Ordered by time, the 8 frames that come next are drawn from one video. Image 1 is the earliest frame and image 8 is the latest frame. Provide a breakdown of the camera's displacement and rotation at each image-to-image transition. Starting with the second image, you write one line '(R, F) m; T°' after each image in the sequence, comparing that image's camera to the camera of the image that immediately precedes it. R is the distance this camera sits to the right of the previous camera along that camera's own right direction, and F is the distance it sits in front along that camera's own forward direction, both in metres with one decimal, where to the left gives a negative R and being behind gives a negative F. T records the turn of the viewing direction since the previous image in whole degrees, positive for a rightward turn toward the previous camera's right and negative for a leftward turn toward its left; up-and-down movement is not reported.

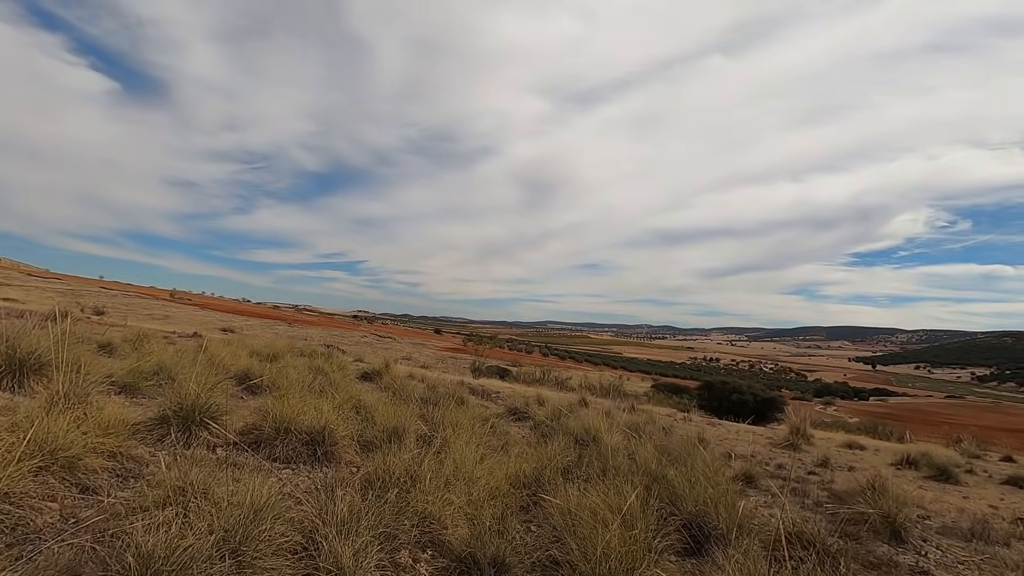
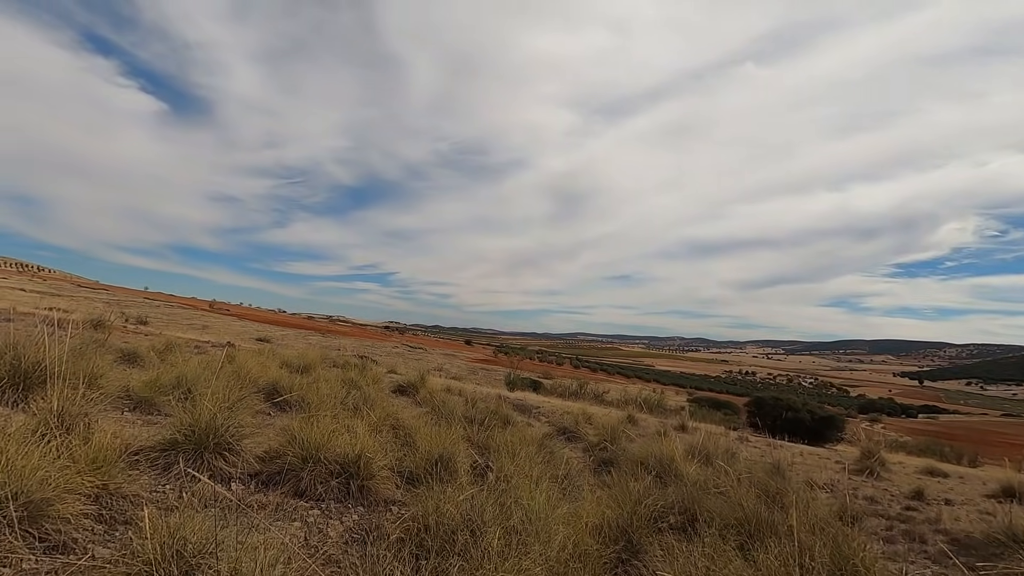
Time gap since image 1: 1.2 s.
(-0.3, +0.8) m; -3°
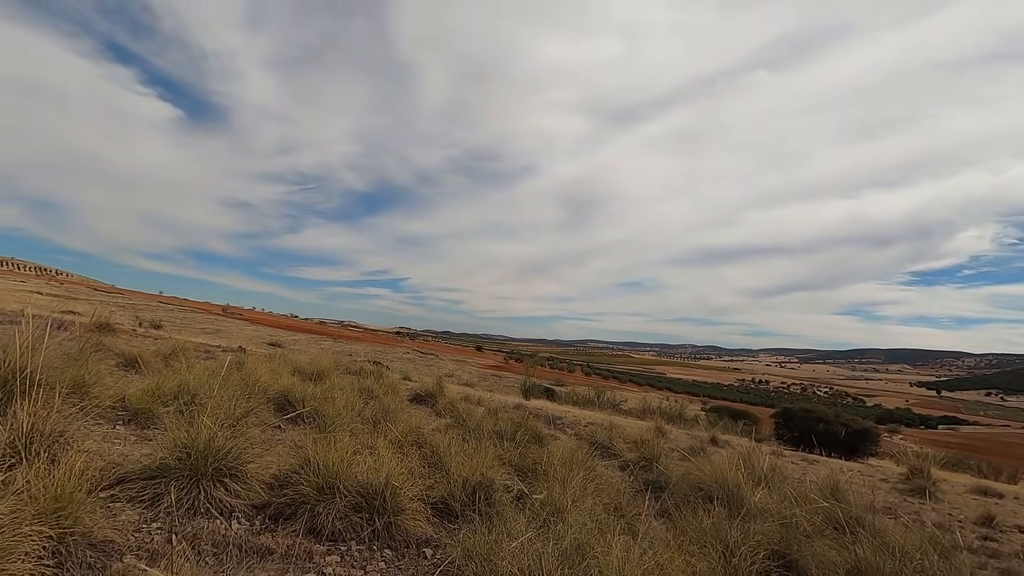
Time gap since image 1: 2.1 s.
(-0.3, +0.6) m; -1°
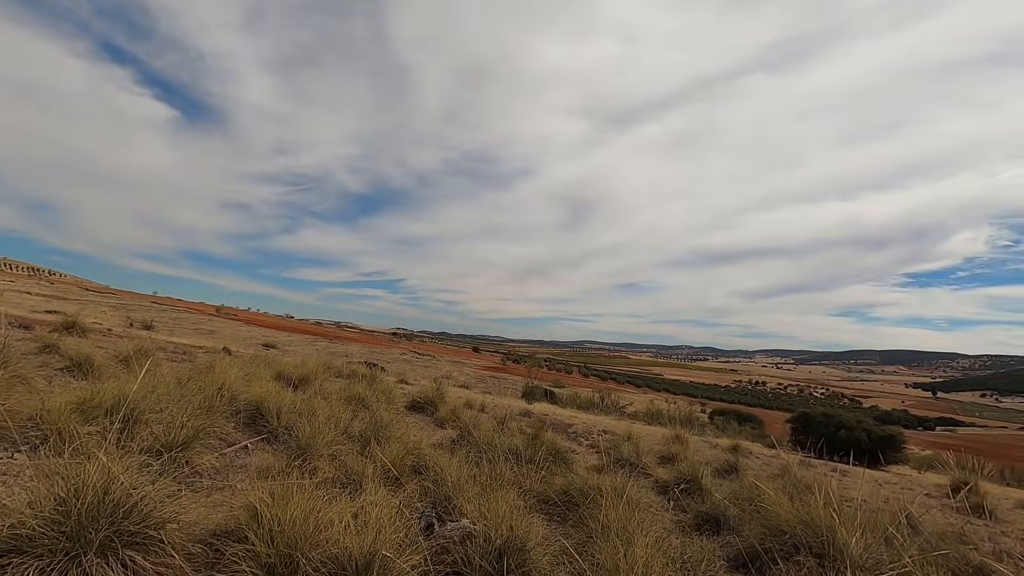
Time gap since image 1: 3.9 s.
(-0.2, +1.1) m; 0°
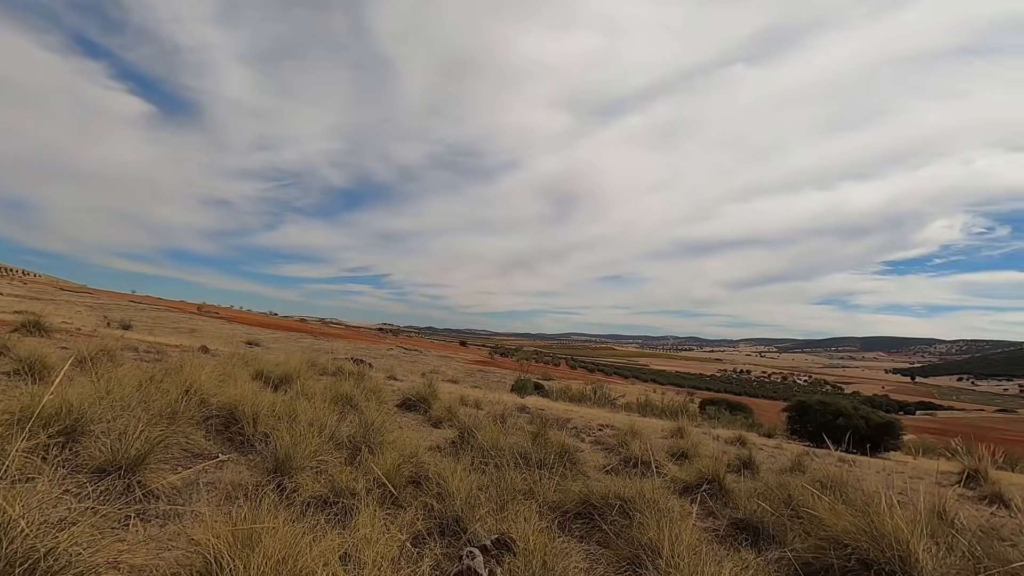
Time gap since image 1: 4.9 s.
(-0.2, +0.6) m; +2°
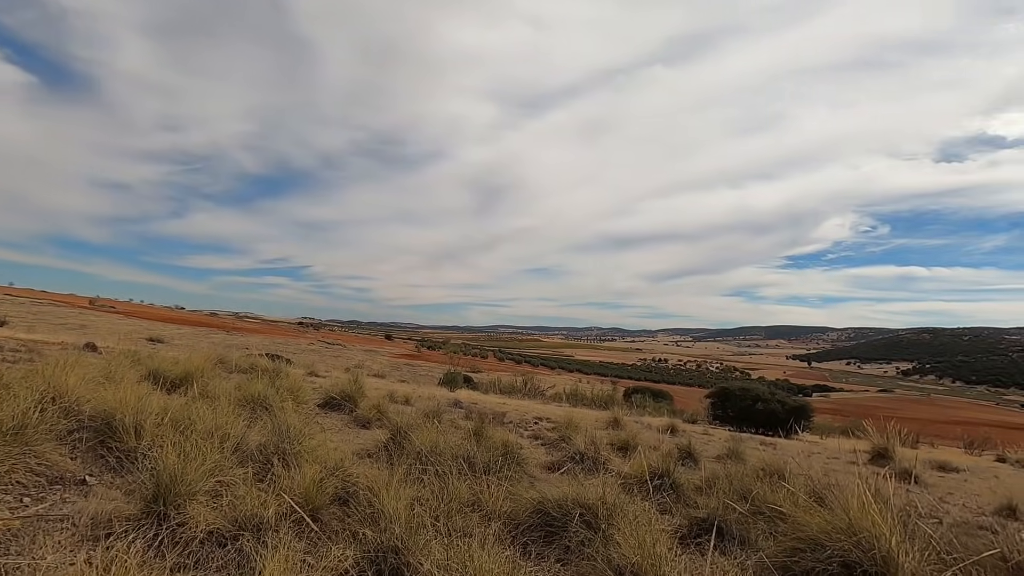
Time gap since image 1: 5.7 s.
(-0.1, +0.5) m; +8°
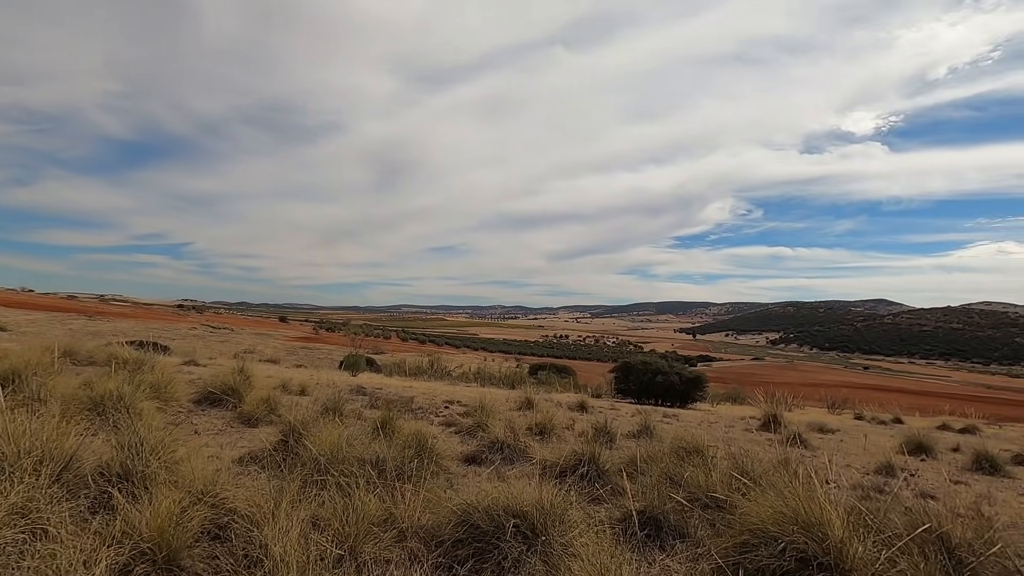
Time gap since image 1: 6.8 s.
(-0.1, +0.6) m; +11°
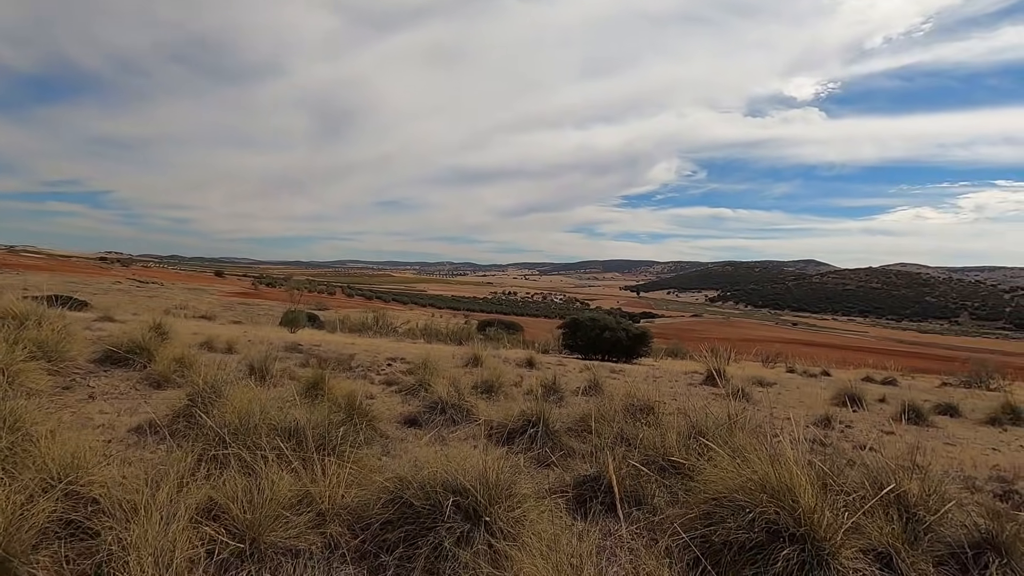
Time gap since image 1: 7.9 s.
(0.0, +0.5) m; +6°
